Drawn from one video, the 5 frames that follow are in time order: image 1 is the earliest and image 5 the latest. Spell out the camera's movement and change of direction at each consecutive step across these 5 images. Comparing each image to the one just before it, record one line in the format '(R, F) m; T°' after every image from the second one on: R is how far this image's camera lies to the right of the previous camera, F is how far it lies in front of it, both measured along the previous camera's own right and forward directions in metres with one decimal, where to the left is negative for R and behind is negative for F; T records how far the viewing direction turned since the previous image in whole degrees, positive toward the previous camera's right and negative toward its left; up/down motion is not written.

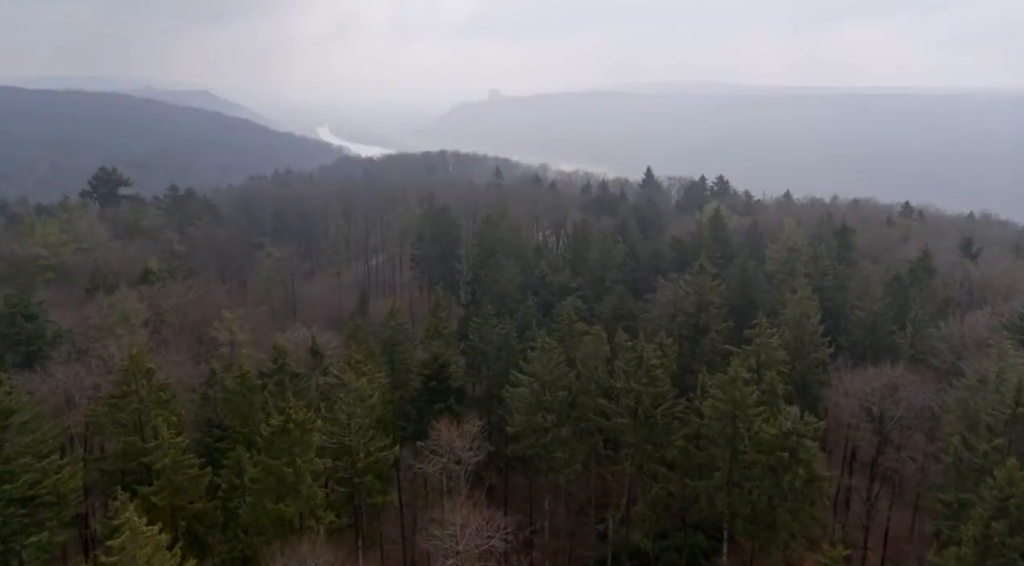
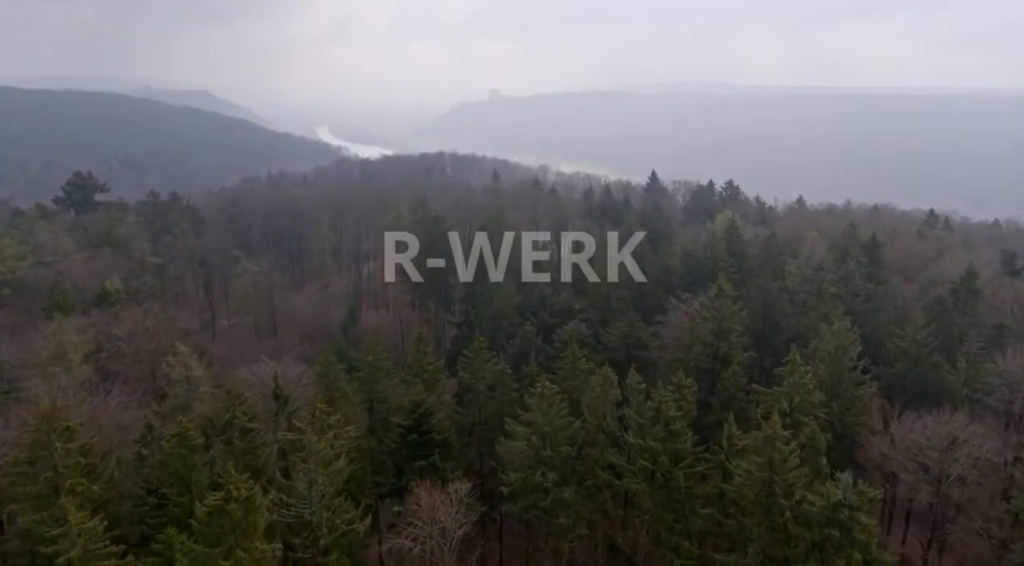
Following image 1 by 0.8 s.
(+0.2, +4.3) m; 0°
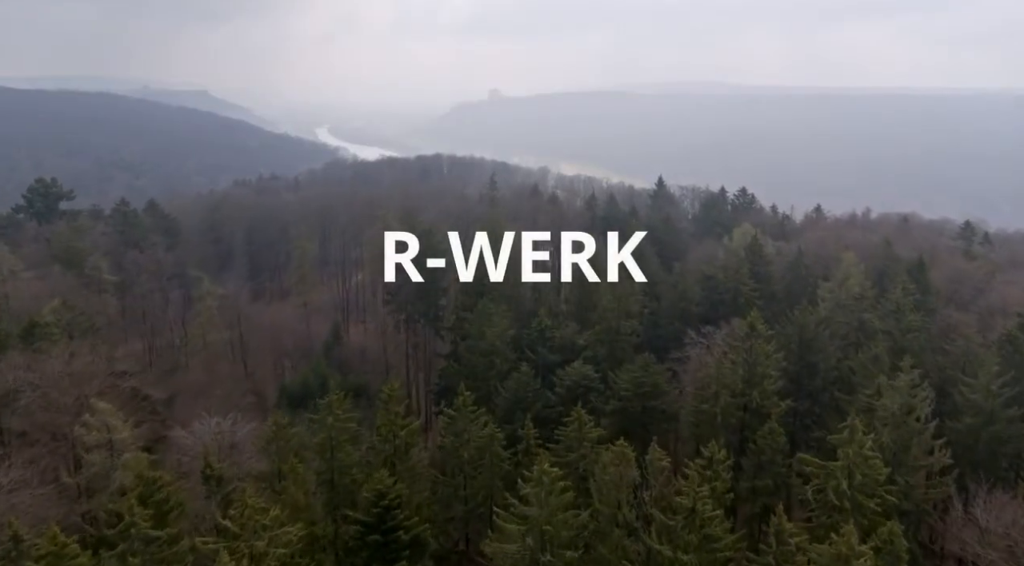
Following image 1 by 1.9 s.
(+0.3, +5.5) m; 0°
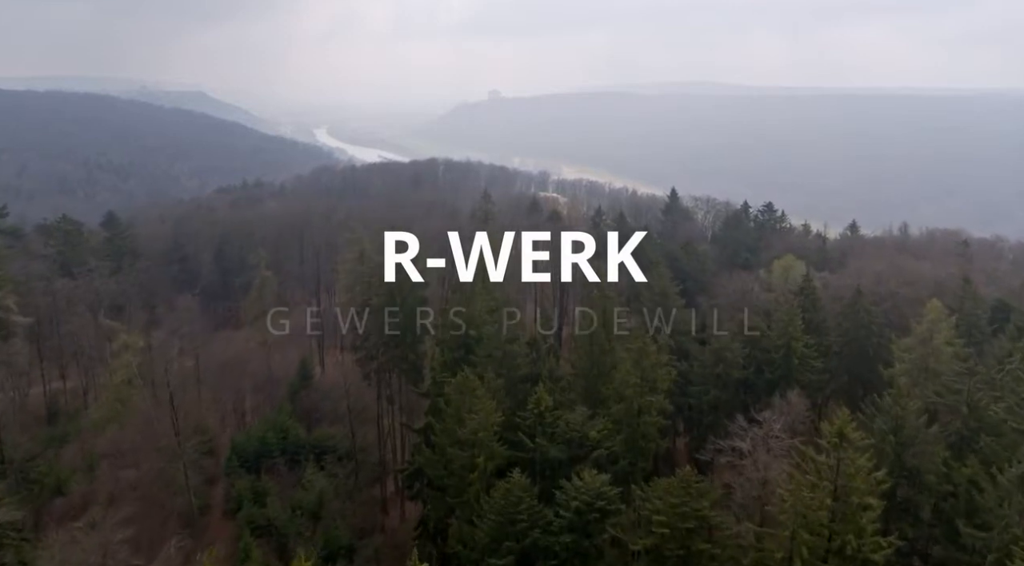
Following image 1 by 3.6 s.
(+0.4, +9.0) m; 0°
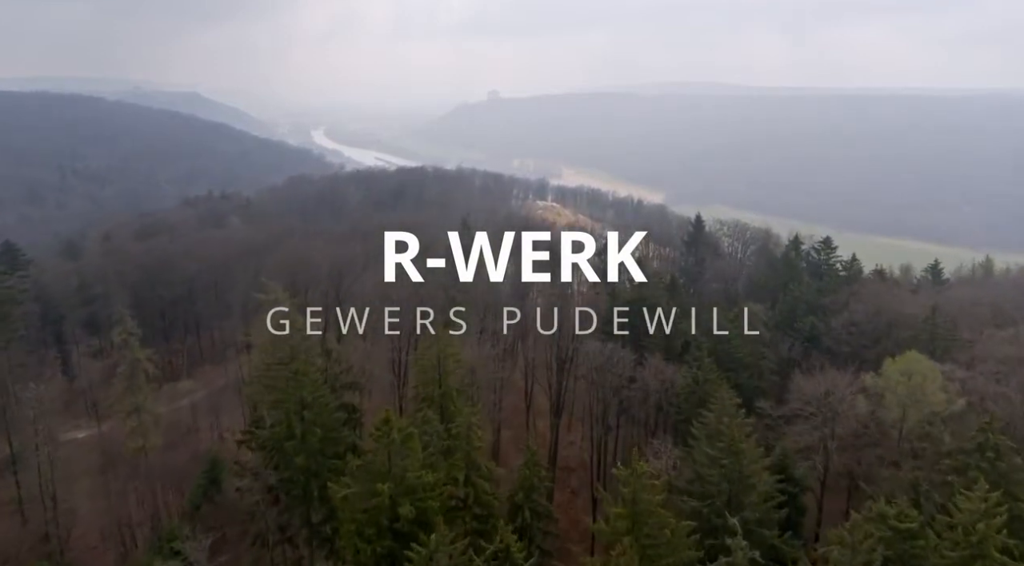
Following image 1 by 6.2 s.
(+1.1, +15.7) m; 0°
